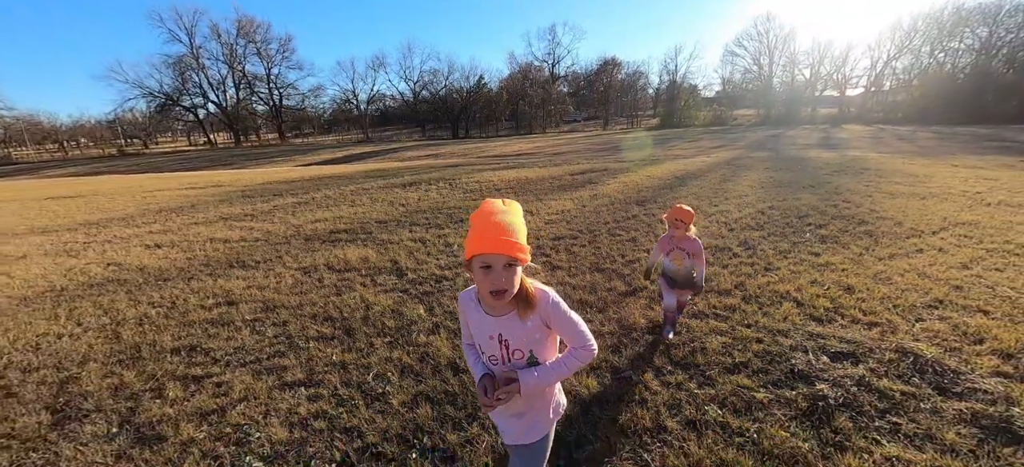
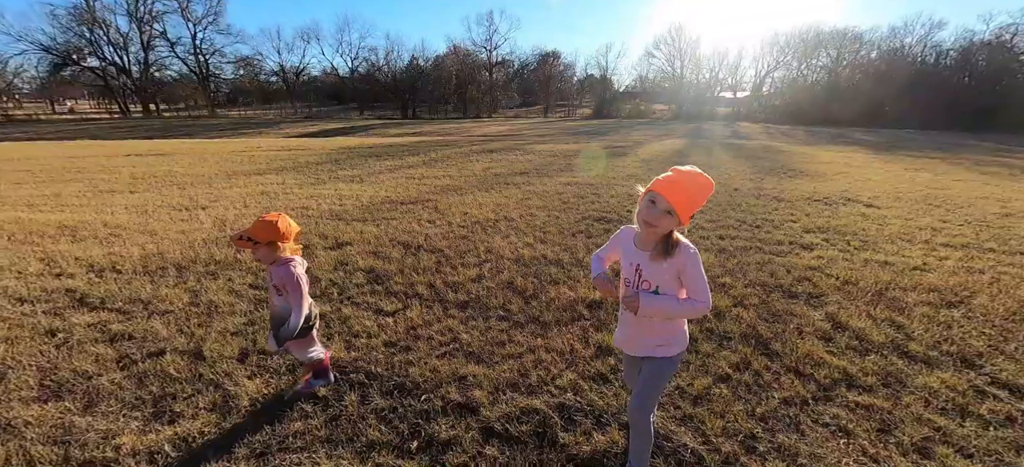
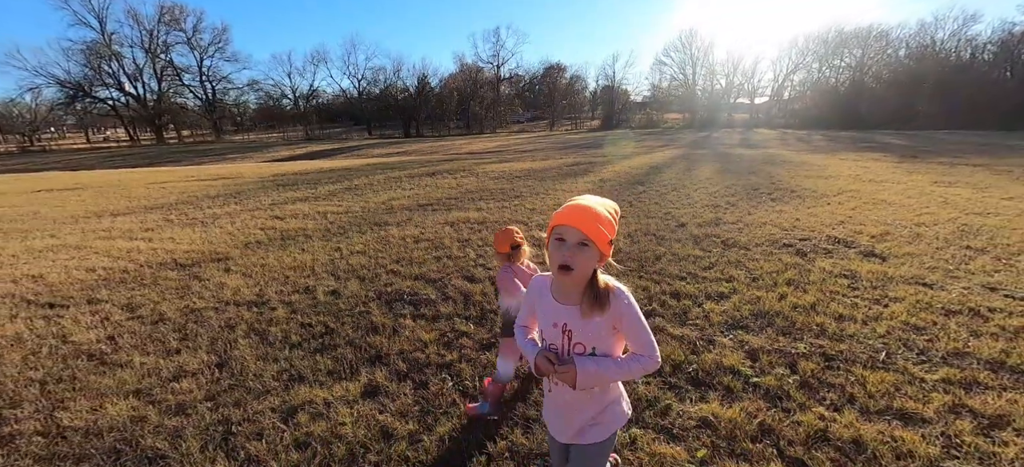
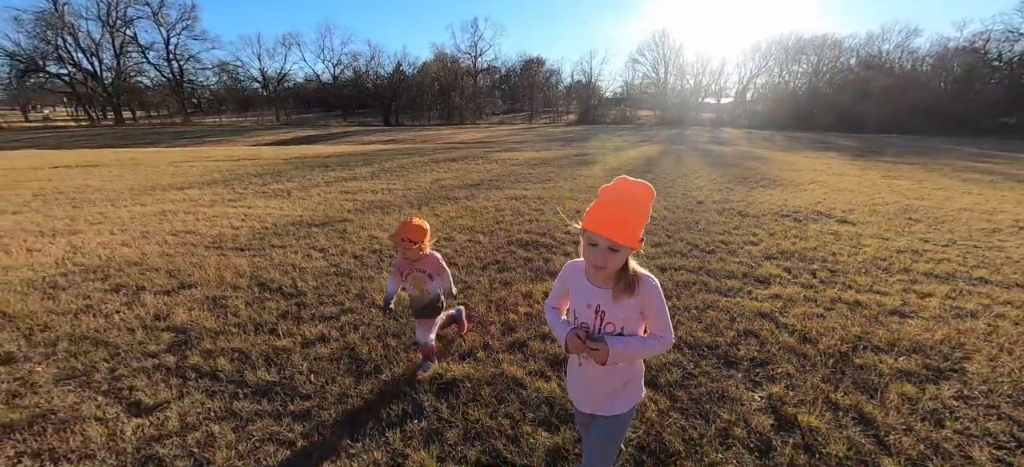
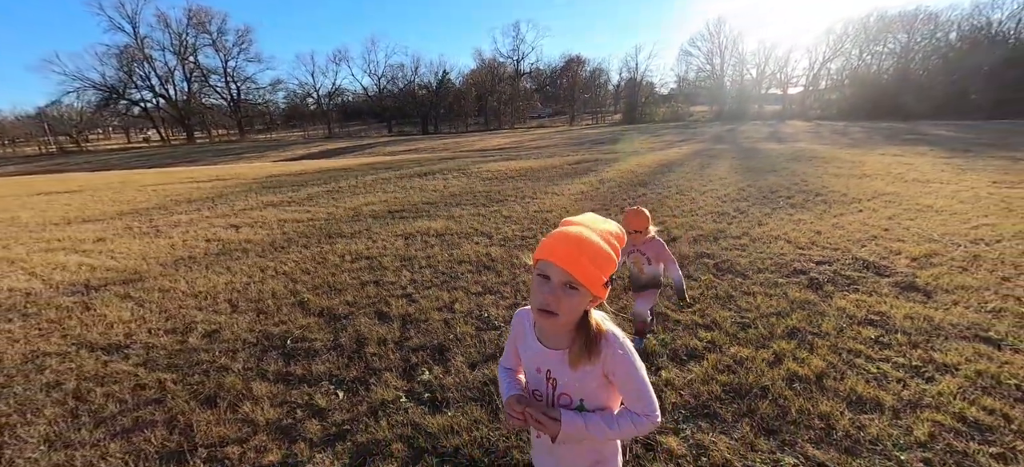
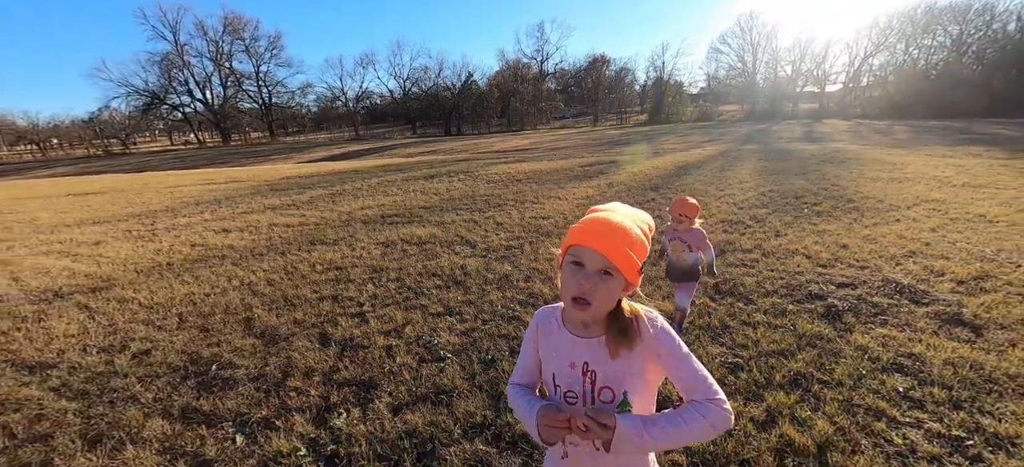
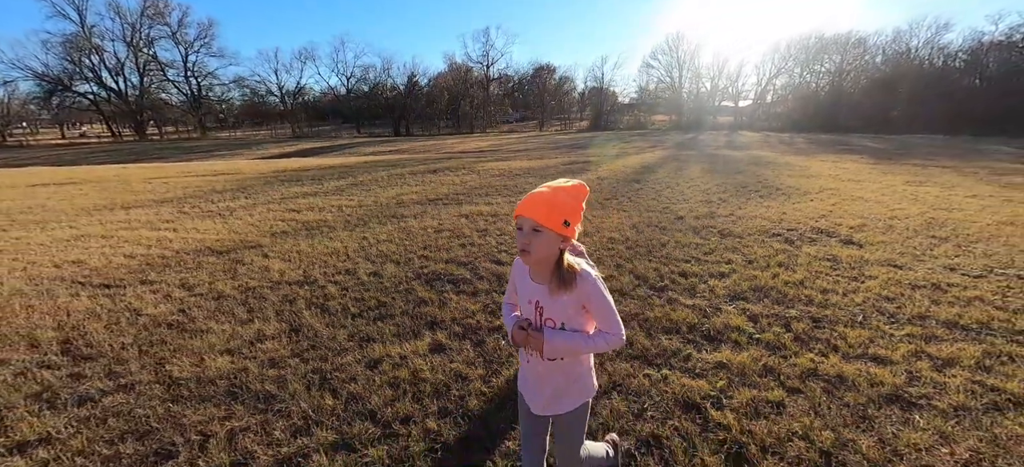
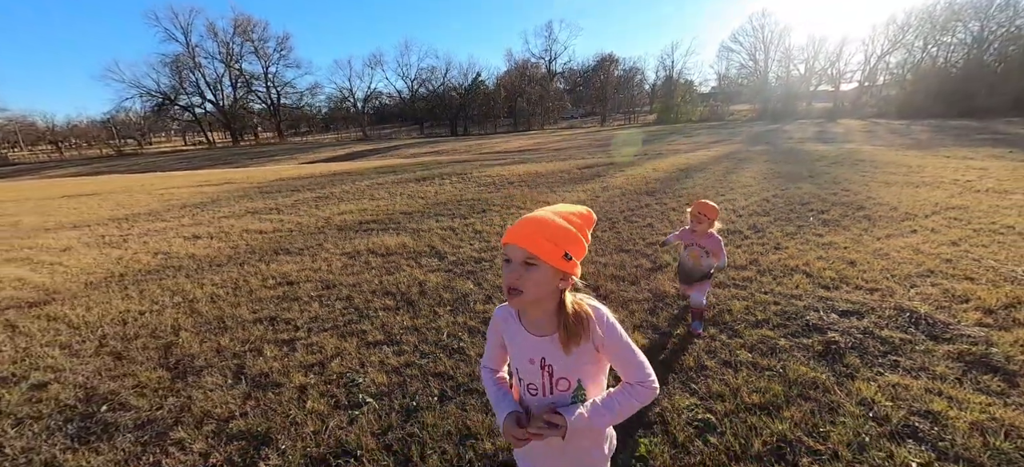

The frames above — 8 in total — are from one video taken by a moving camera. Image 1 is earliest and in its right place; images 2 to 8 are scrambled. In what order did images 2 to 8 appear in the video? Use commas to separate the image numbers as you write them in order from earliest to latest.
8, 6, 5, 3, 7, 4, 2
